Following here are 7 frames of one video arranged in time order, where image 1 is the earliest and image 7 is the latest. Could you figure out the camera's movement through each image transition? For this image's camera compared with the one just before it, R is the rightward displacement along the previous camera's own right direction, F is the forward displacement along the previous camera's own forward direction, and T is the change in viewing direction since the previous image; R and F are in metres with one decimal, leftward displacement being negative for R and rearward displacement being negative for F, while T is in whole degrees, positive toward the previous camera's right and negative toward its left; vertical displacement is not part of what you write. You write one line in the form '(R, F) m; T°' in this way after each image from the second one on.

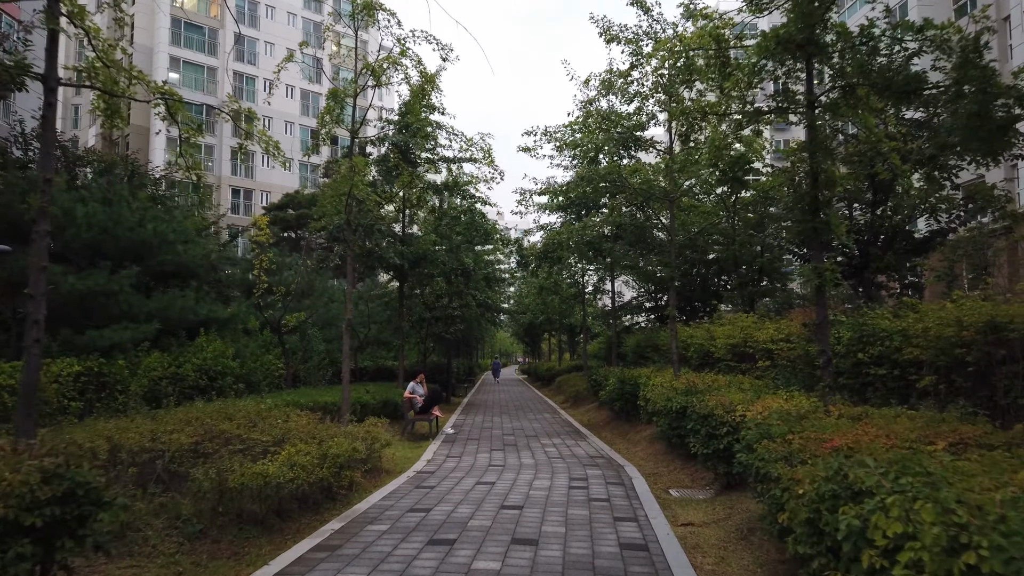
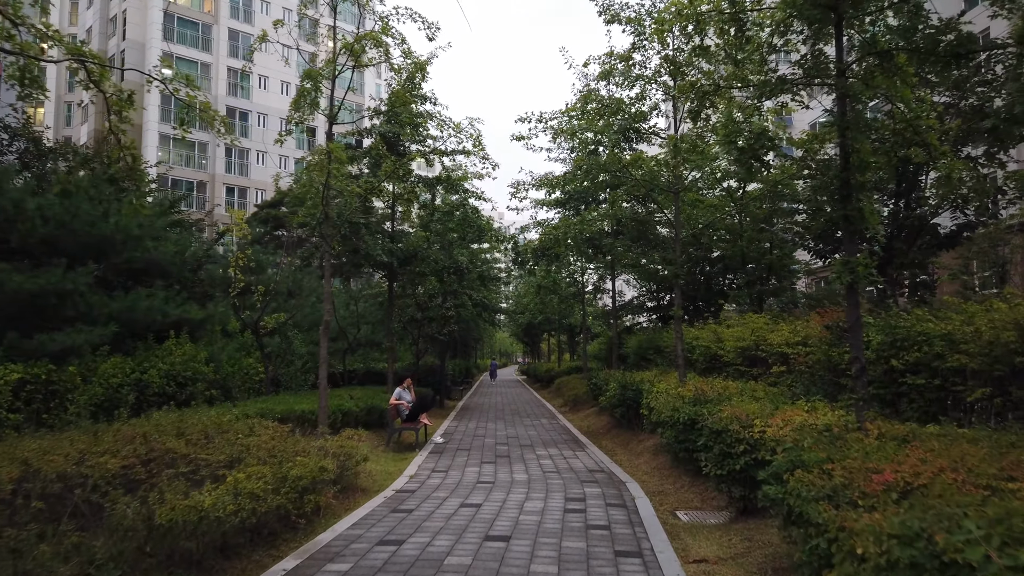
(+0.1, +0.8) m; 0°
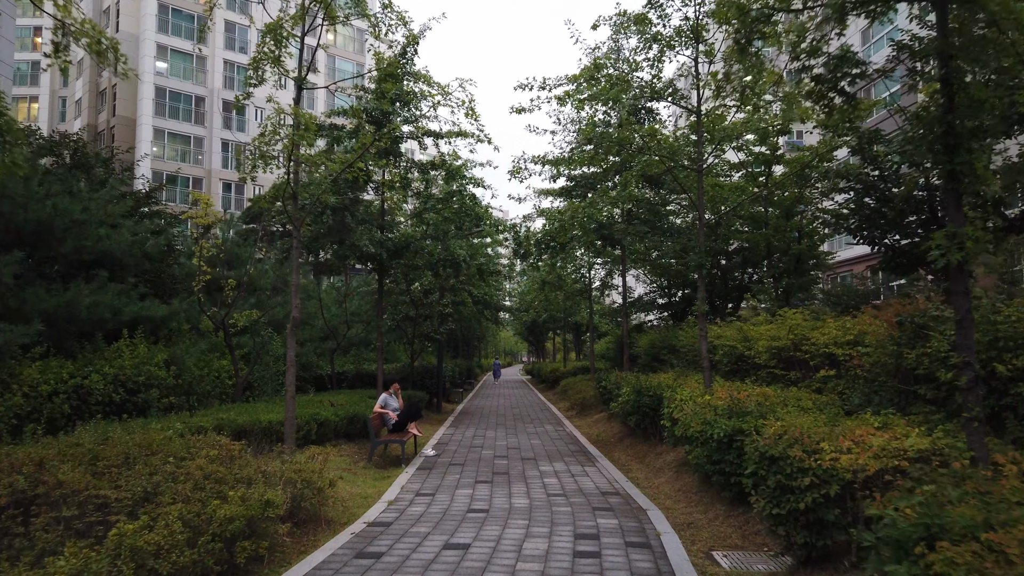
(+0.1, +1.4) m; 0°
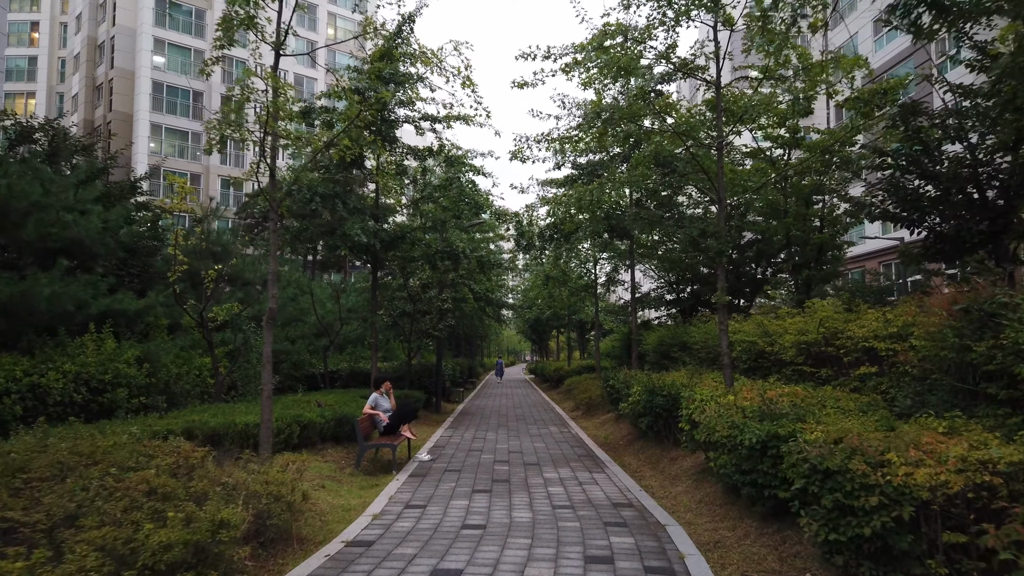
(0.0, +0.8) m; 0°
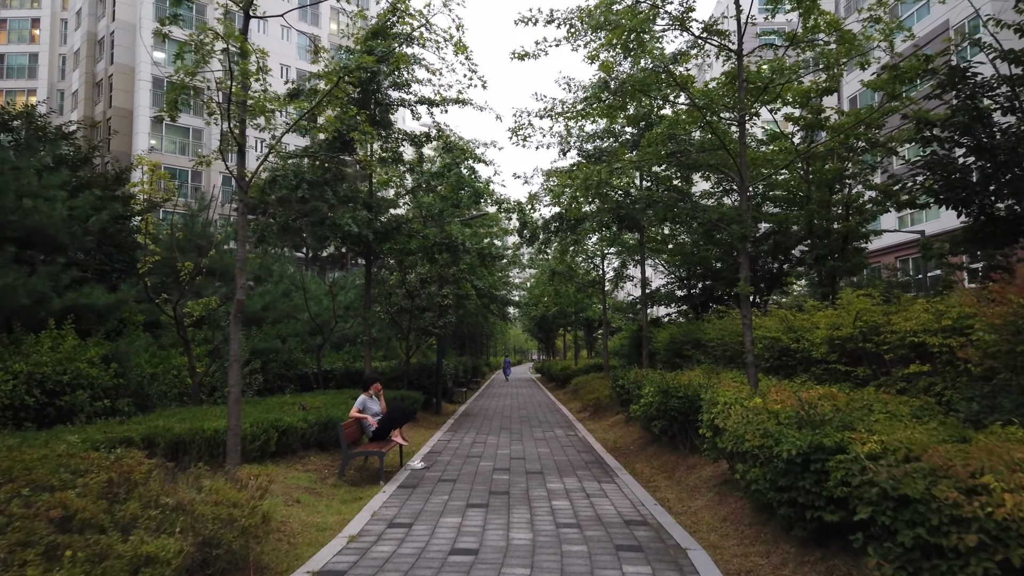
(+0.1, +0.8) m; -1°
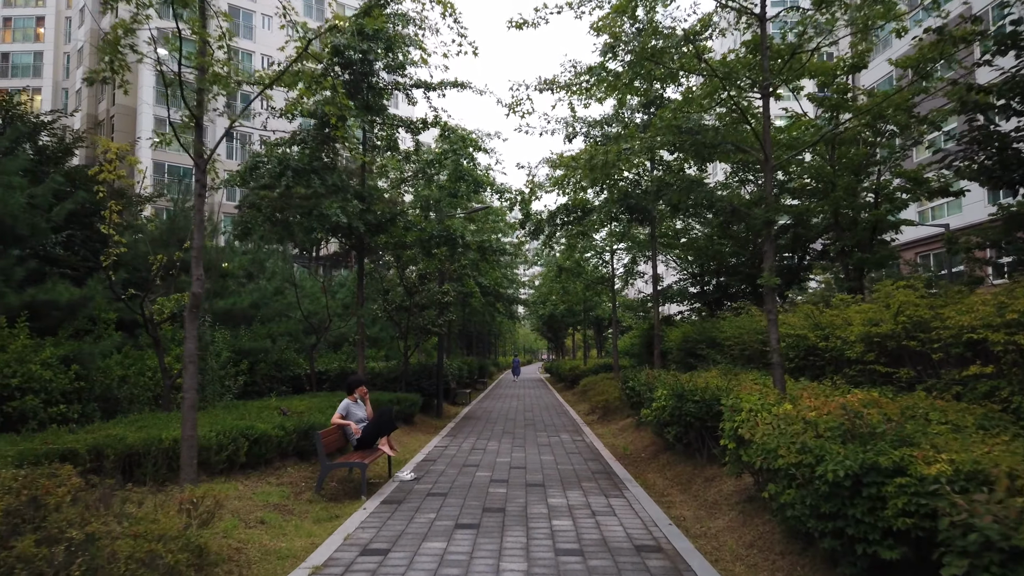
(+0.1, +0.8) m; -1°
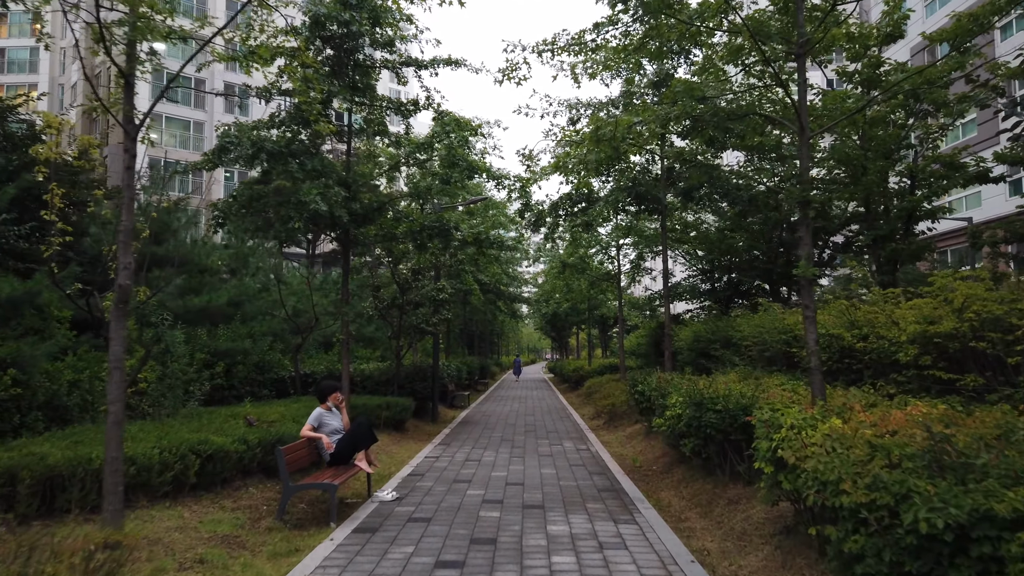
(+0.1, +1.0) m; 0°
